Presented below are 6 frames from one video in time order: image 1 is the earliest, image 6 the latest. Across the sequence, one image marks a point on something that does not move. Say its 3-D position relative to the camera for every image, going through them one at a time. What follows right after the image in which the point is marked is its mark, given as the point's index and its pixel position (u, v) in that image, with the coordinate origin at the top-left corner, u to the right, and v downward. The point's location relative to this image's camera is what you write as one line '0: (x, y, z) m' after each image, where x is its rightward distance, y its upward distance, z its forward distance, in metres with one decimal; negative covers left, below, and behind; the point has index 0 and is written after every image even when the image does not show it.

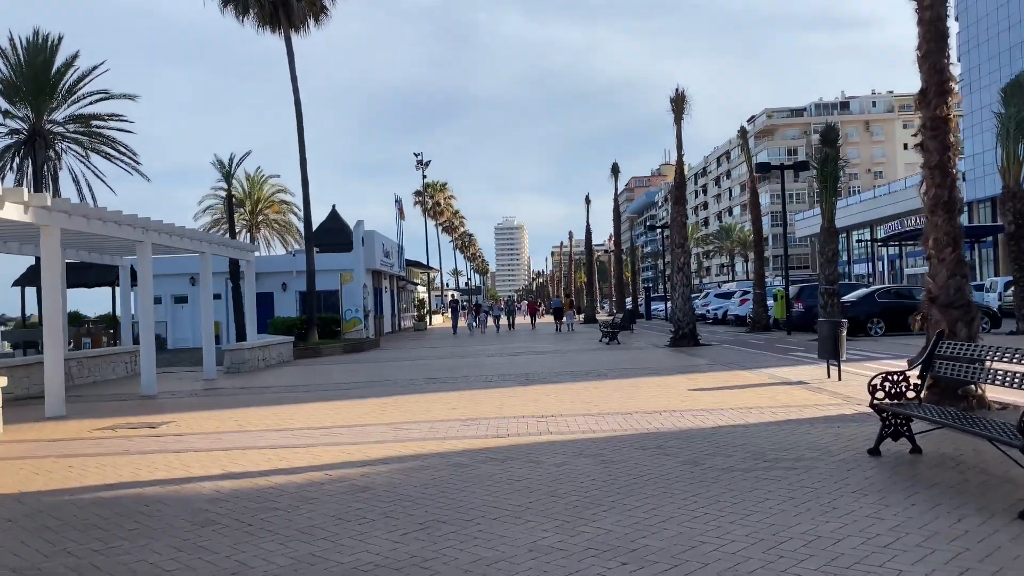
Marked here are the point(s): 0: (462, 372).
0: (-1.1, -1.8, +18.1) m
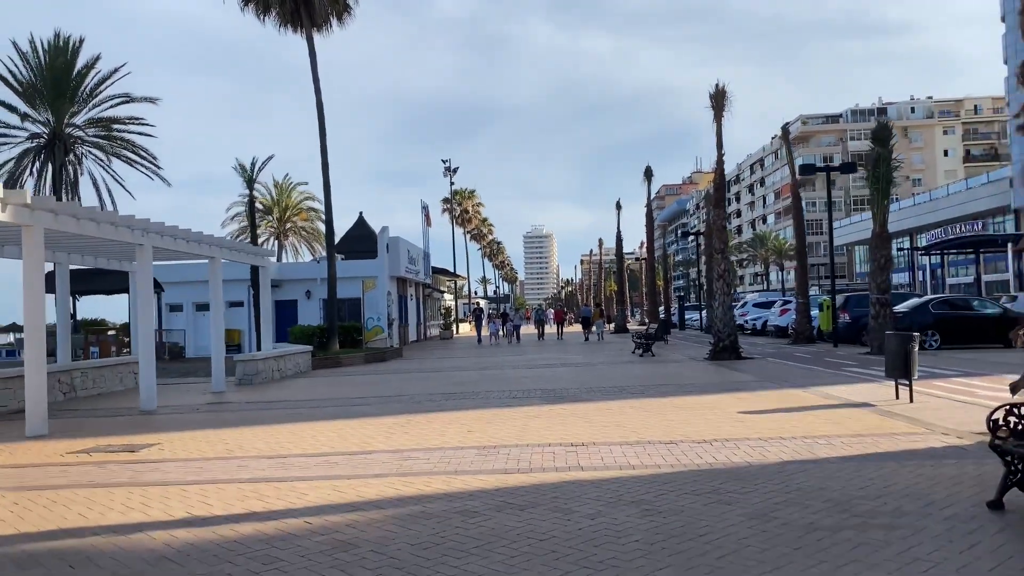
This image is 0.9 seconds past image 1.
0: (-0.5, -2.0, +16.8) m
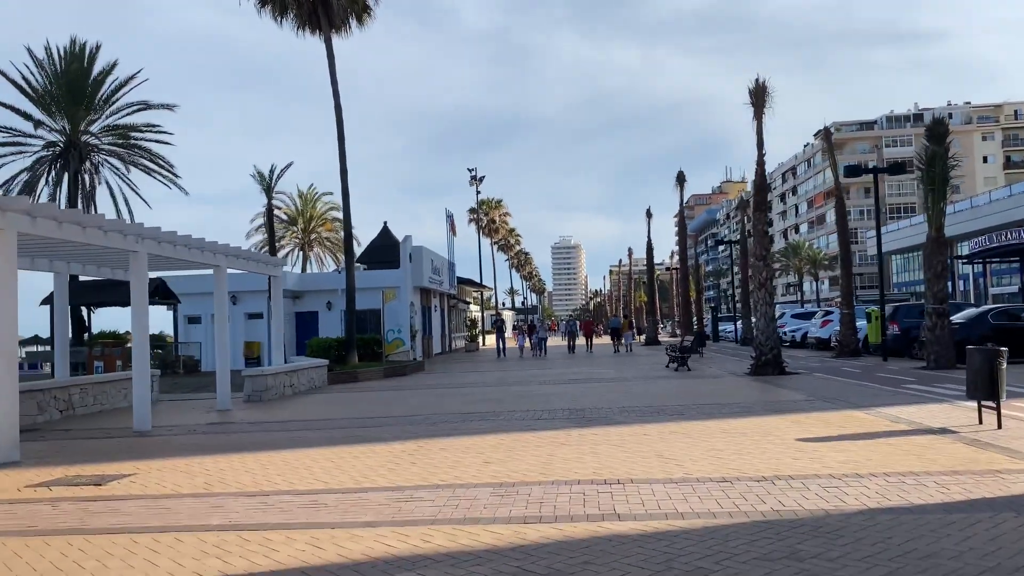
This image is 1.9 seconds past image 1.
0: (-0.1, -2.2, +15.4) m
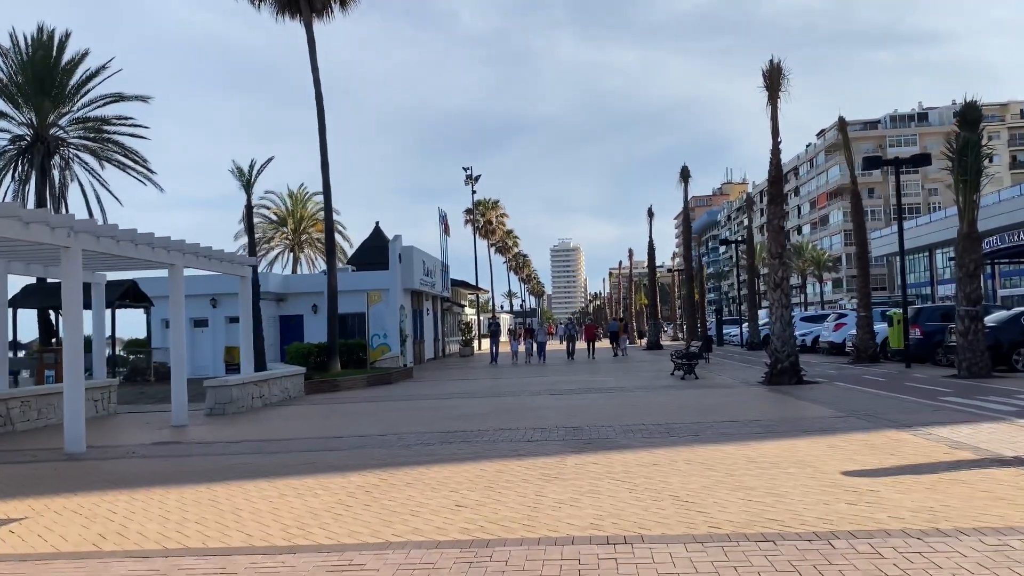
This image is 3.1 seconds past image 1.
0: (-0.3, -2.2, +13.5) m
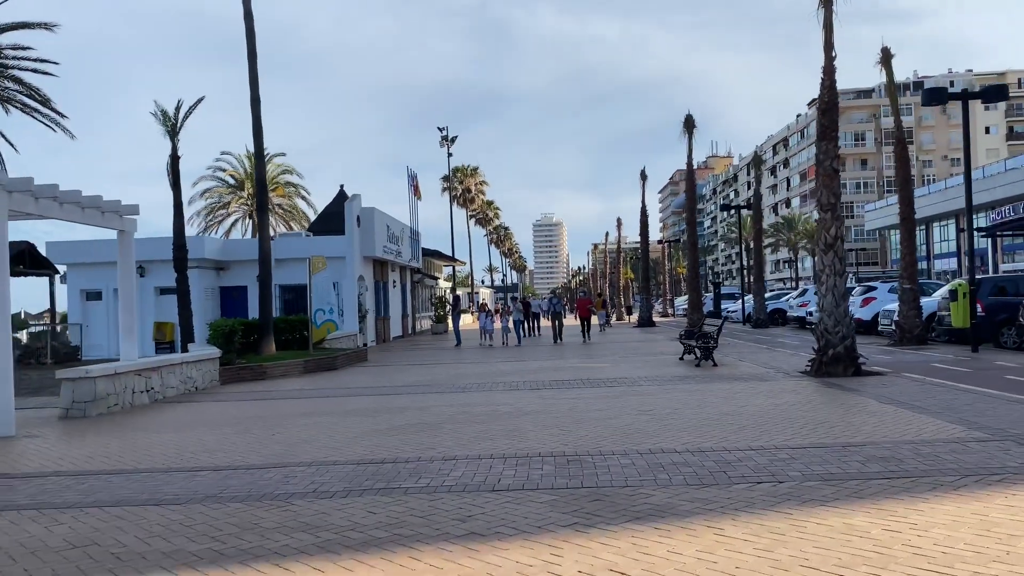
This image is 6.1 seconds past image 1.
0: (-0.7, -1.6, +8.9) m
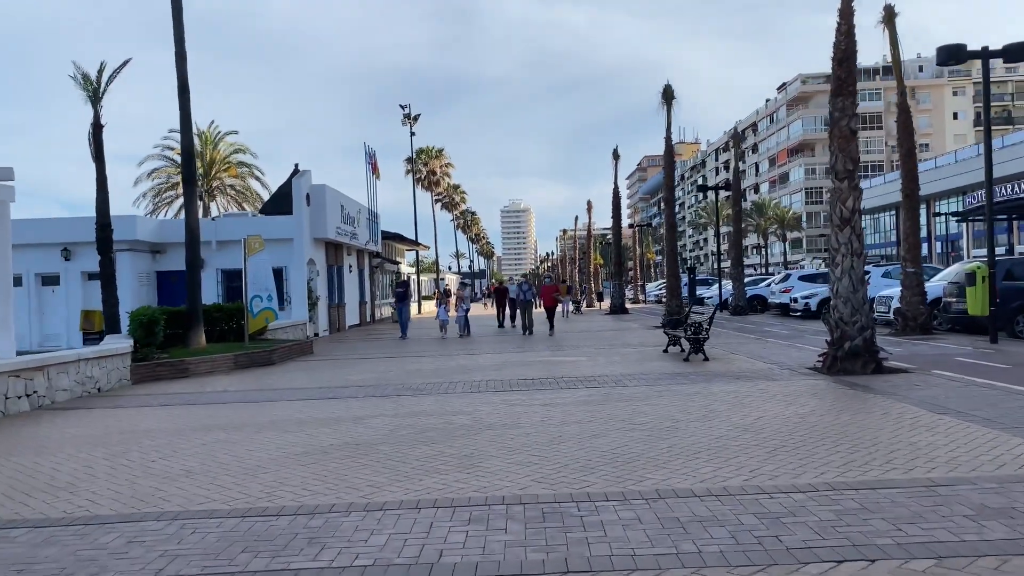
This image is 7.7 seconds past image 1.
0: (-1.1, -1.5, +6.5) m
